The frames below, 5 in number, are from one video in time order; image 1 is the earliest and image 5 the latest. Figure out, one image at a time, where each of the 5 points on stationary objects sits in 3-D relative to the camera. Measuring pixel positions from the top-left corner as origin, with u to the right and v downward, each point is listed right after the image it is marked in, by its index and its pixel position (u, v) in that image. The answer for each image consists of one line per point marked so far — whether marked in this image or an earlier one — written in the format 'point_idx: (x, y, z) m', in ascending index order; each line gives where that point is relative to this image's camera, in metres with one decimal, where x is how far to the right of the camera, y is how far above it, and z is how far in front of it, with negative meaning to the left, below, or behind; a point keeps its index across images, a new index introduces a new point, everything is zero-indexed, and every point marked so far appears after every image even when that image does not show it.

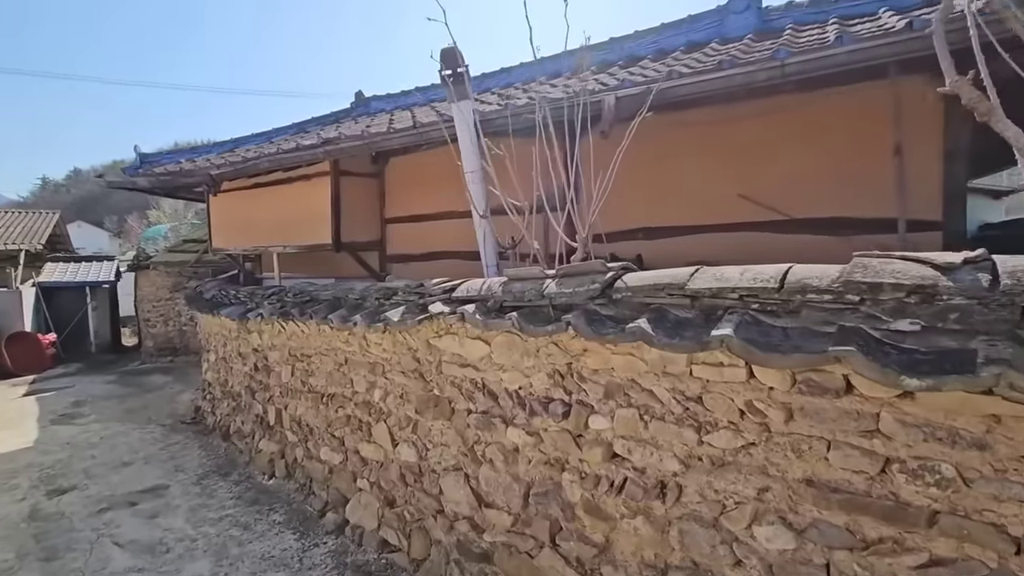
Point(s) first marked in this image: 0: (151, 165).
0: (-5.7, +1.9, +8.0) m
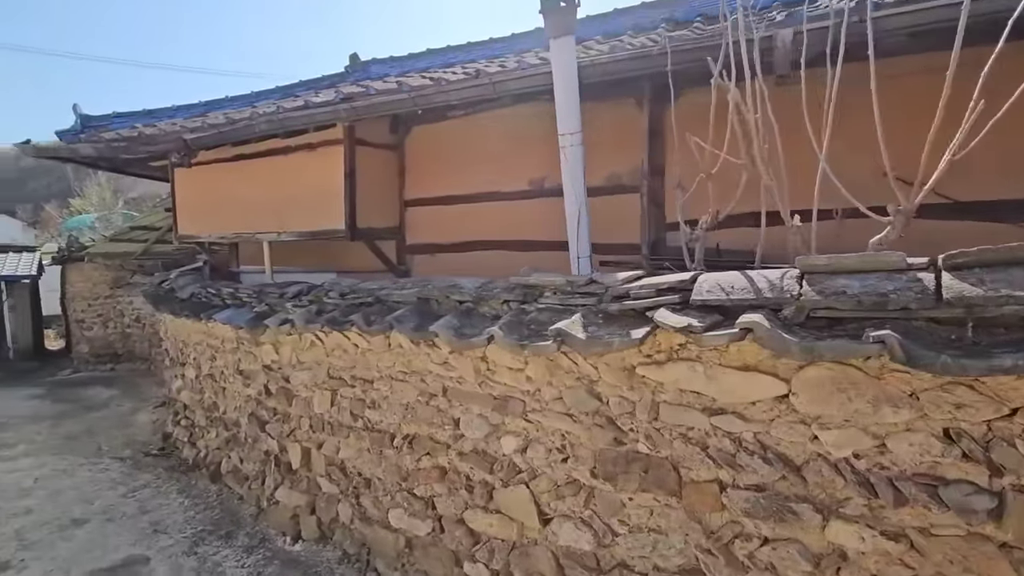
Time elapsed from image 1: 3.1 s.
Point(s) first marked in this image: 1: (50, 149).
0: (-5.2, +2.0, +6.4) m
1: (-5.5, +1.7, +6.1) m
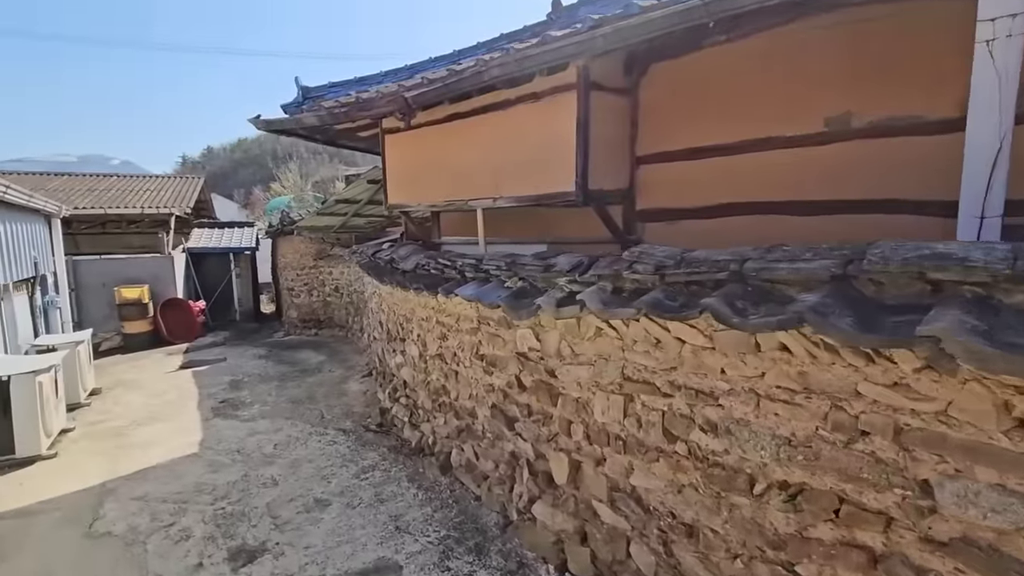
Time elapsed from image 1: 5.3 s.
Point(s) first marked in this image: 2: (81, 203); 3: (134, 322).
0: (-2.5, +2.4, +6.4) m
1: (-2.9, +2.0, +6.2) m
2: (-10.3, +2.0, +12.1) m
3: (-8.1, -0.7, +10.9) m
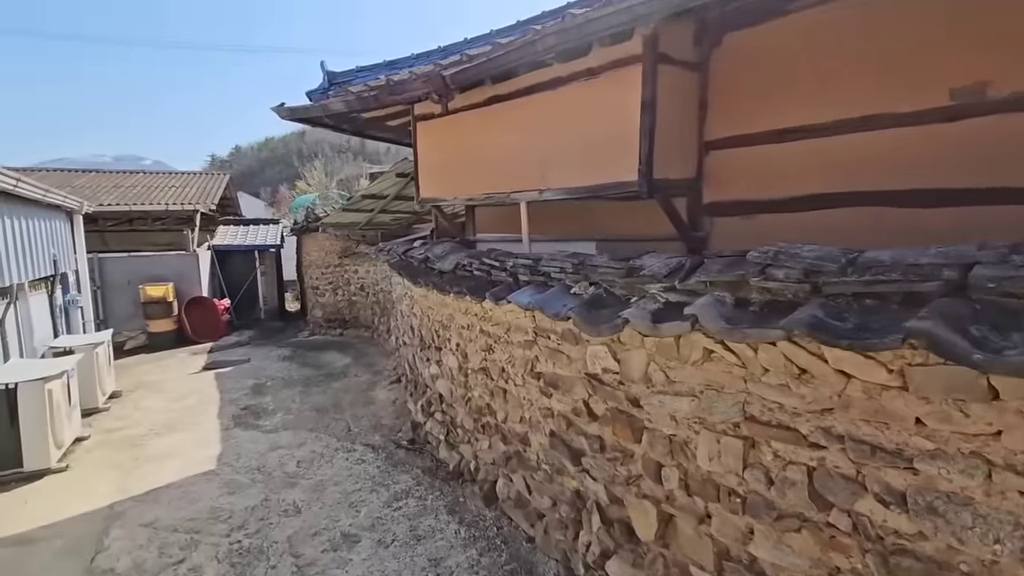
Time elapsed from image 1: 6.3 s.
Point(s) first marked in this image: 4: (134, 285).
0: (-2.0, +2.4, +5.9) m
1: (-2.4, +2.0, +5.7) m
2: (-9.5, +2.1, +12.0) m
3: (-7.4, -0.7, +10.6) m
4: (-8.2, +0.1, +11.0) m
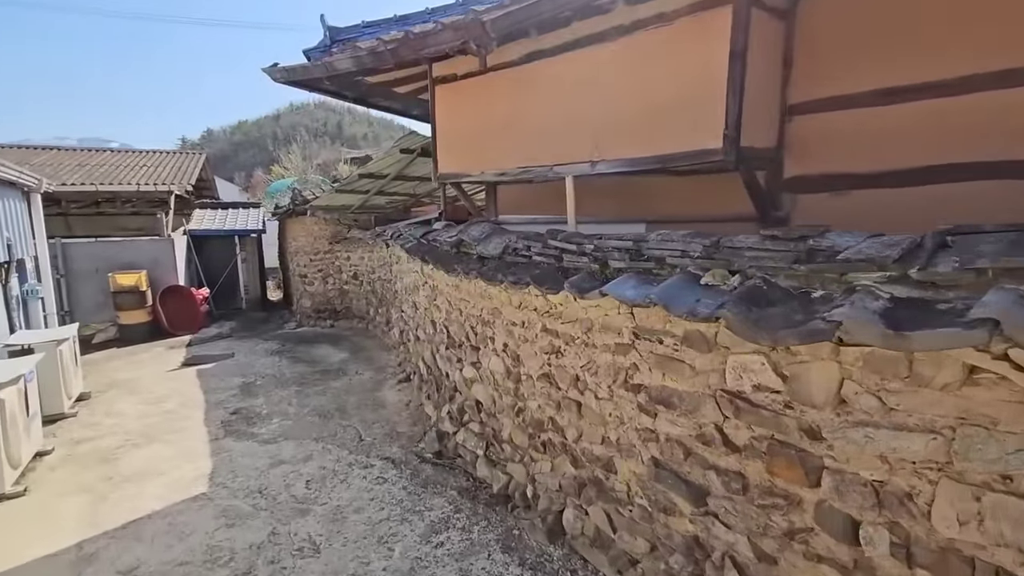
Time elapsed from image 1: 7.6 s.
0: (-1.7, +2.5, +5.1) m
1: (-2.0, +2.1, +4.9) m
2: (-9.5, +2.3, +10.9) m
3: (-7.3, -0.4, +9.7) m
4: (-8.1, +0.3, +10.0) m
